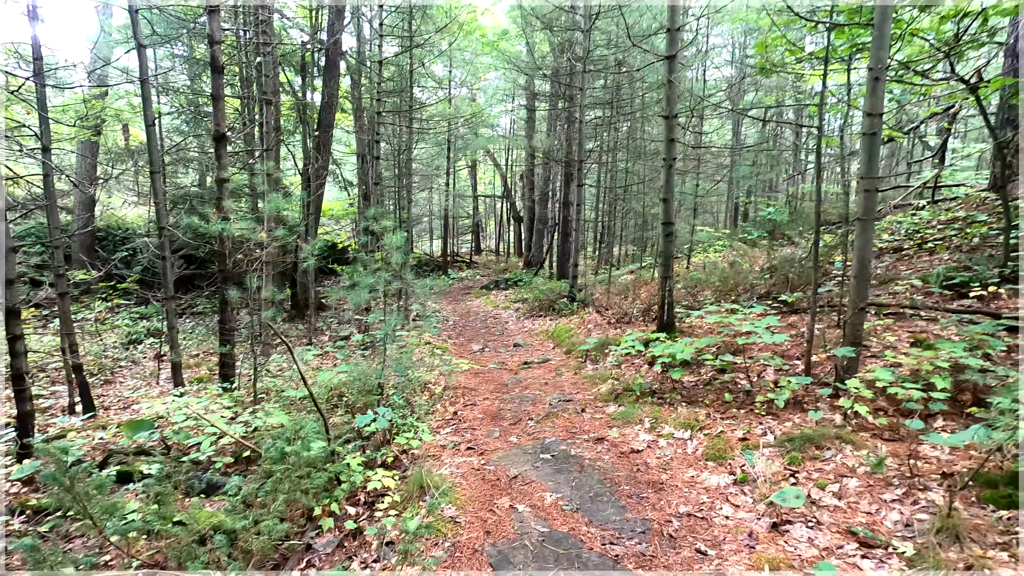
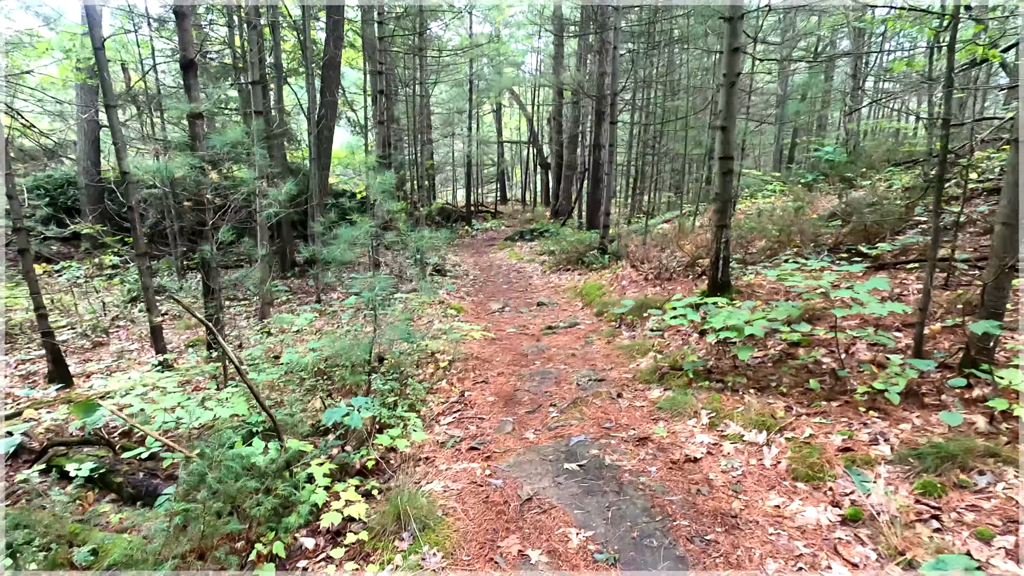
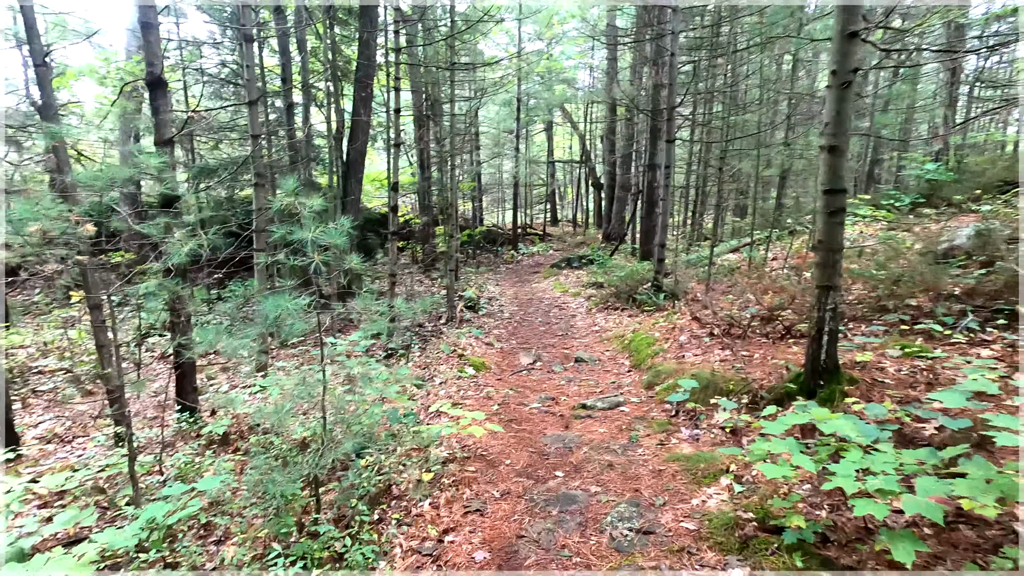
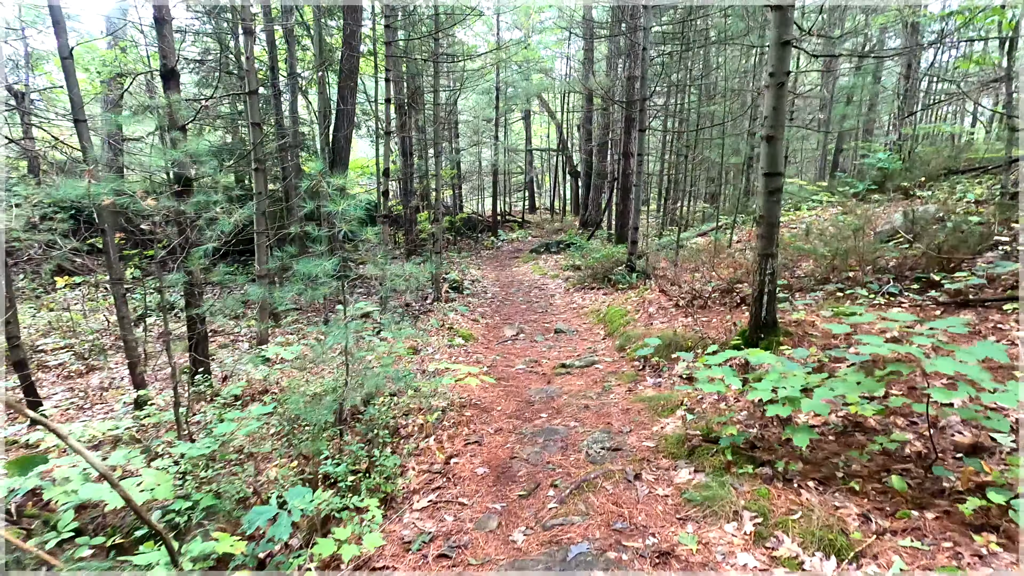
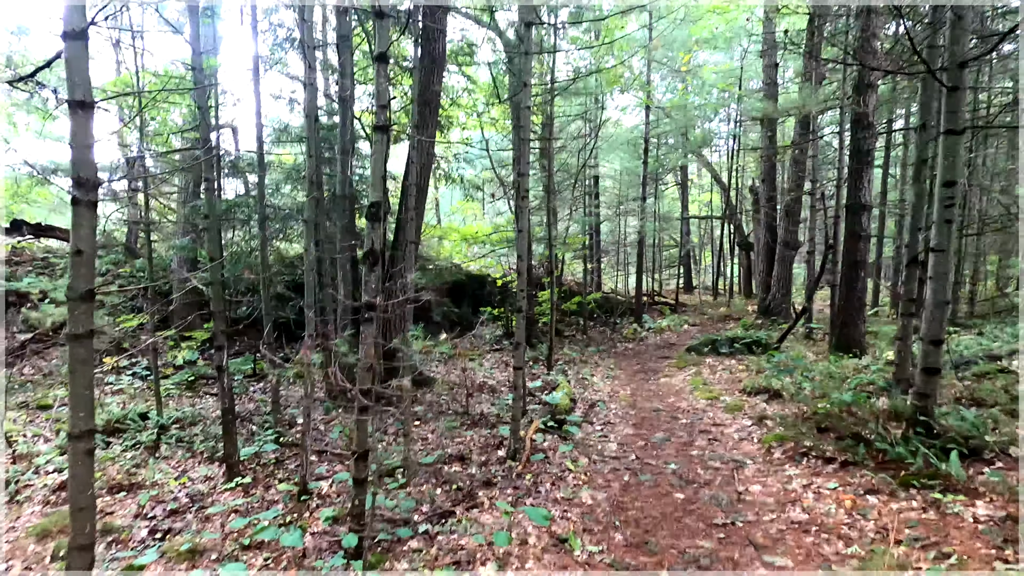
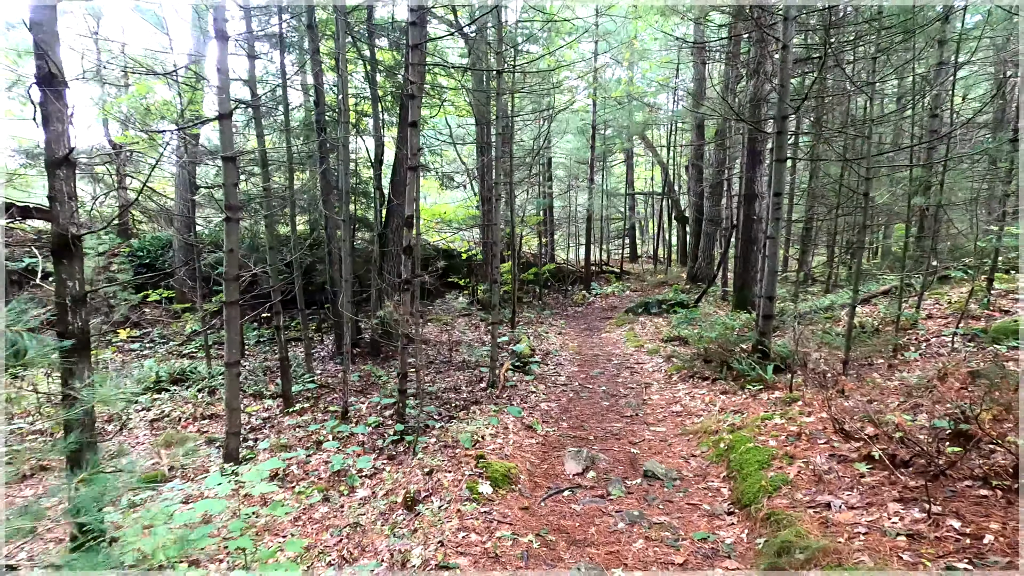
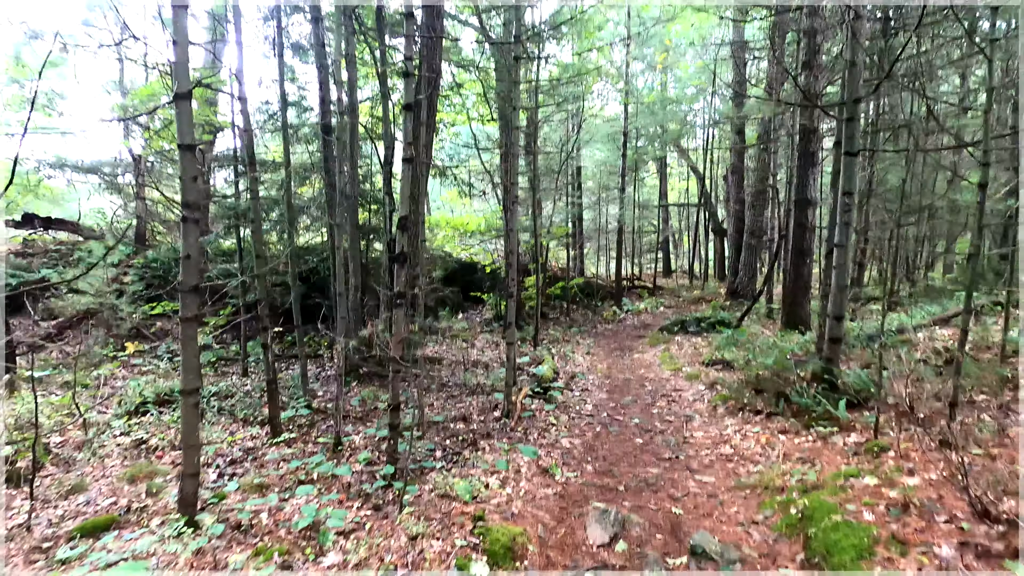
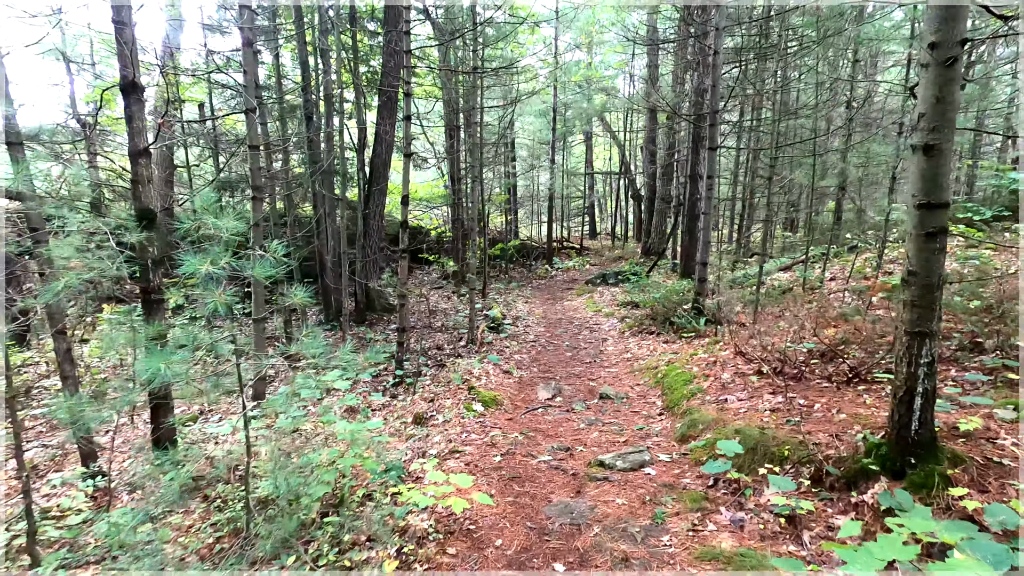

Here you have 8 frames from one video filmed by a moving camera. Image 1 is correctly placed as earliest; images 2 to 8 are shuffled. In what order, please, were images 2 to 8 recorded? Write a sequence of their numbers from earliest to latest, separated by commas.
2, 4, 3, 8, 6, 7, 5
